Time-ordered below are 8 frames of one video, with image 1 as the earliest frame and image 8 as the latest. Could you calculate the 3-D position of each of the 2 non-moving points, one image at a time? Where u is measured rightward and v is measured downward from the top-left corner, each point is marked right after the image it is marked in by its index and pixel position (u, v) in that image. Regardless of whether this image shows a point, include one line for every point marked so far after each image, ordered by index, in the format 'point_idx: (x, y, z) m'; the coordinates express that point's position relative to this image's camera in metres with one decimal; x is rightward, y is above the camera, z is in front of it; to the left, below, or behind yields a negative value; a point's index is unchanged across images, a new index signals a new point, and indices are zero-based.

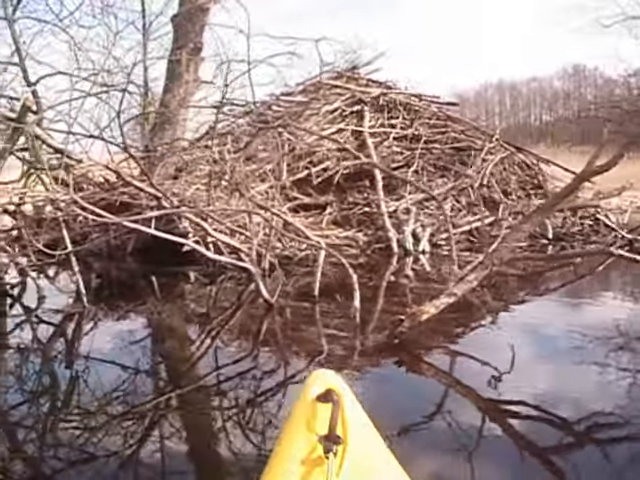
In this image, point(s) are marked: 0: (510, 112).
0: (+3.9, +2.7, +14.1) m
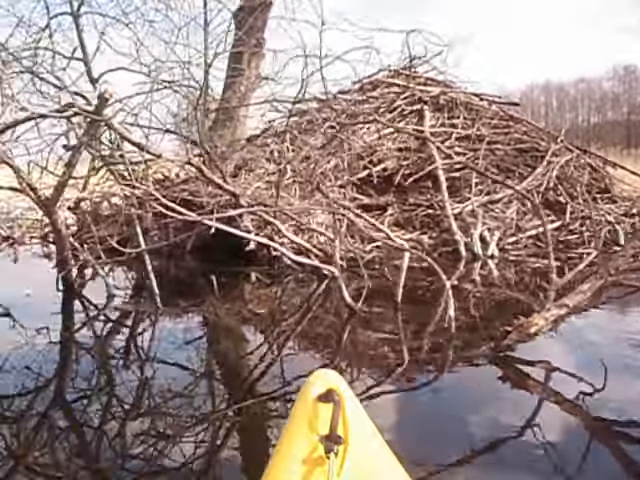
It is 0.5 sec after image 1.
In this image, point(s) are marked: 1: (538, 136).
0: (+4.9, +2.6, +13.7) m
1: (+2.8, +1.3, +8.7) m
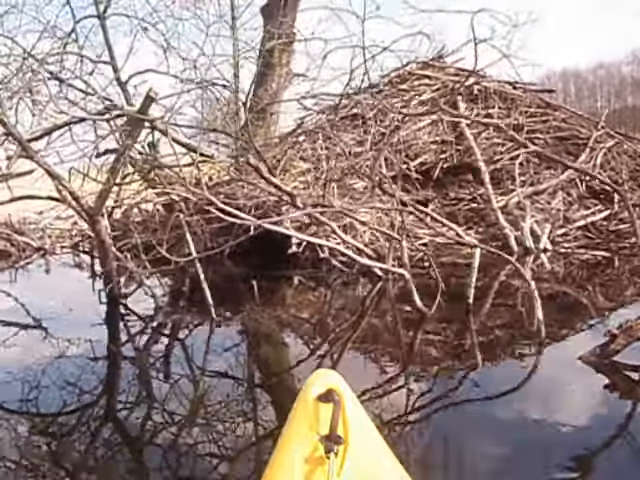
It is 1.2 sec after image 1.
0: (+5.4, +2.8, +13.3) m
1: (+3.2, +1.5, +8.3) m
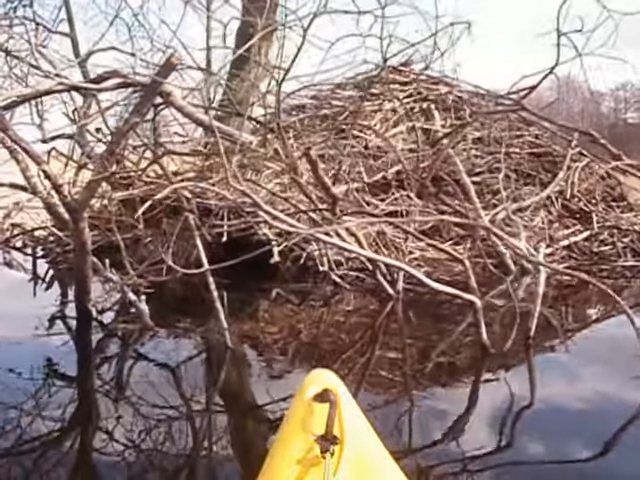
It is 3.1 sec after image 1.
0: (+4.5, +2.4, +13.4) m
1: (+2.8, +1.2, +8.1) m
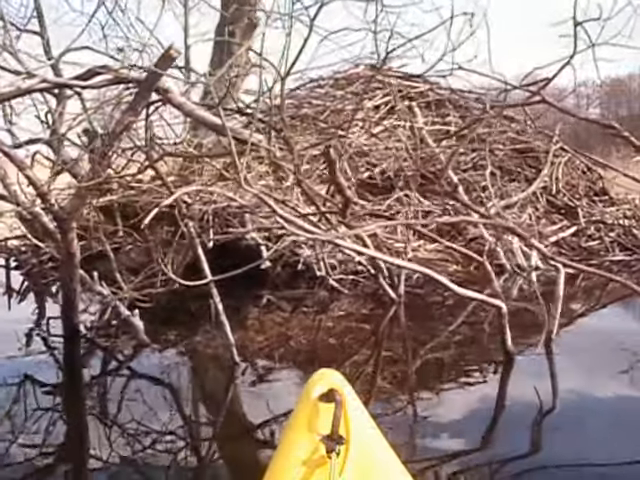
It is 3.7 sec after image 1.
0: (+4.0, +2.5, +13.4) m
1: (+2.6, +1.3, +8.1) m
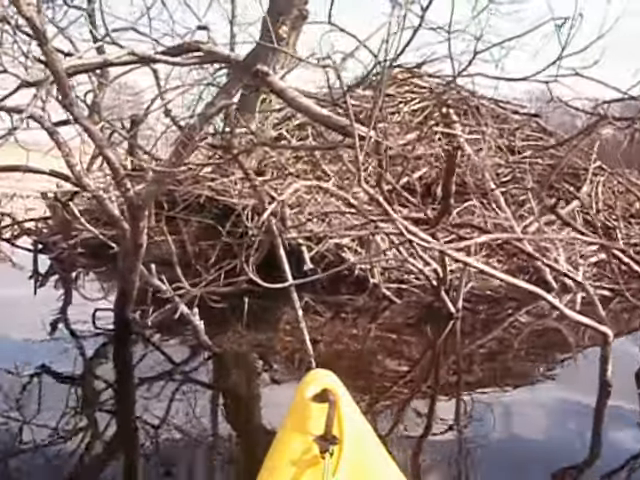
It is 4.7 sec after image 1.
0: (+4.5, +2.2, +13.2) m
1: (+2.9, +1.1, +7.9) m
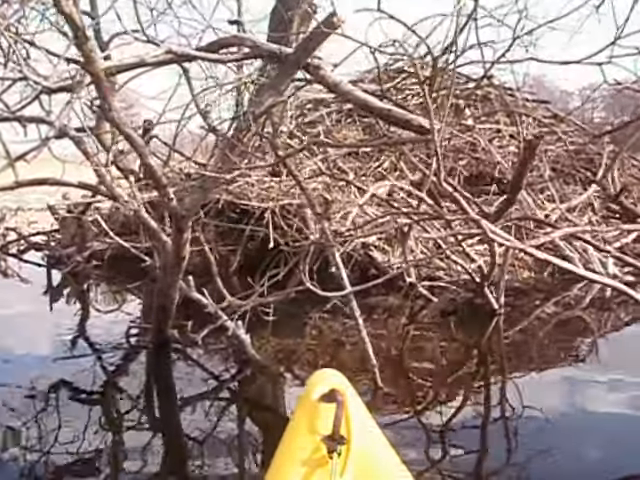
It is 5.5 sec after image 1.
0: (+4.5, +2.4, +13.1) m
1: (+3.0, +1.2, +7.8) m
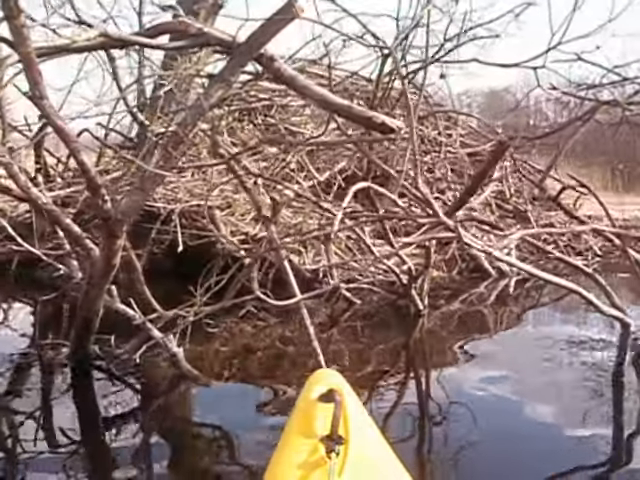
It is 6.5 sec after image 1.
0: (+2.4, +2.5, +13.5) m
1: (+1.9, +1.2, +8.1) m
